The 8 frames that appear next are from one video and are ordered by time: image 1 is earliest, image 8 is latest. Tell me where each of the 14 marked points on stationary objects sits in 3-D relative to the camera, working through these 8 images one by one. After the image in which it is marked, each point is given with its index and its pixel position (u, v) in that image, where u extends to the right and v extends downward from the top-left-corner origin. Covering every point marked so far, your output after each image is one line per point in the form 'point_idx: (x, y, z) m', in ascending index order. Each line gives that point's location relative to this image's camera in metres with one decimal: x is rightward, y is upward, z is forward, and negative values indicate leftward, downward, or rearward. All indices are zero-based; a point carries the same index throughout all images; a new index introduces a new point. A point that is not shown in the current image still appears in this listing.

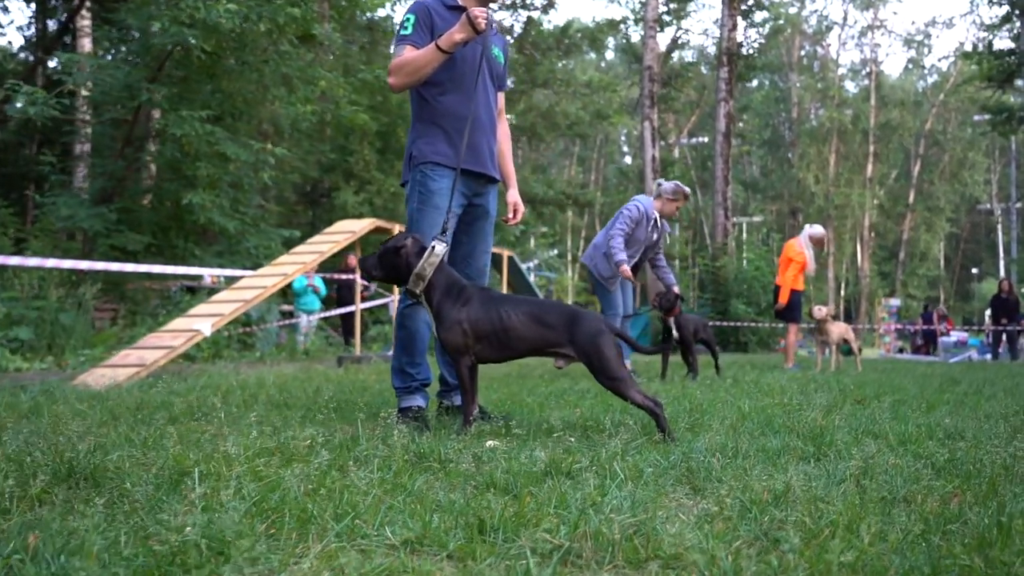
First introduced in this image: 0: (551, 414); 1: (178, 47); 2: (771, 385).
0: (+0.2, -0.7, +5.1) m
1: (-4.3, +3.1, +12.5) m
2: (+2.0, -0.8, +7.7) m
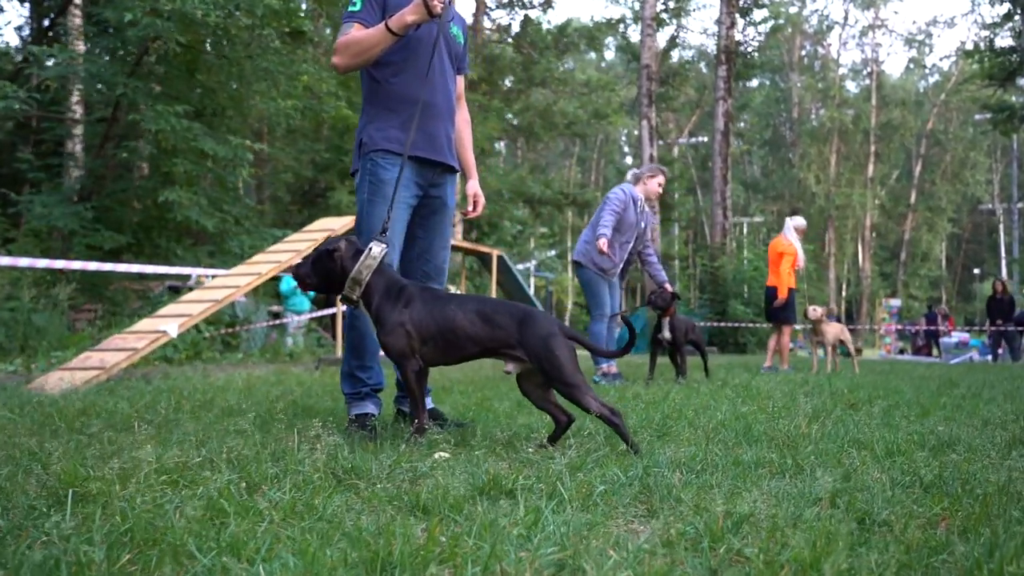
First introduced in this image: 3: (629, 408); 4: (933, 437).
0: (0.0, -0.7, +4.8) m
1: (-4.5, +3.1, +12.2) m
2: (+1.8, -0.7, +7.3) m
3: (+0.7, -0.7, +5.4) m
4: (+1.9, -0.7, +4.4) m
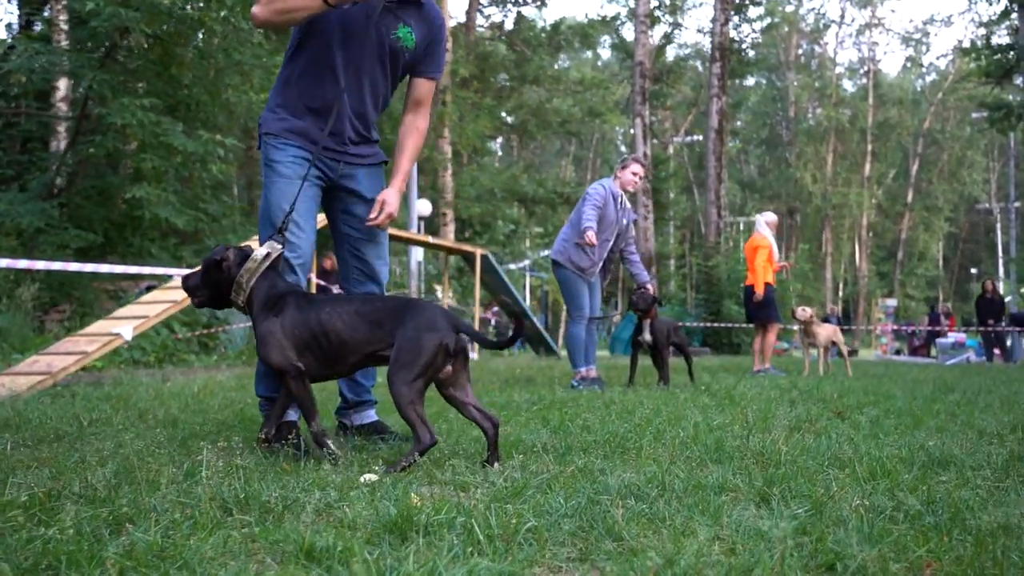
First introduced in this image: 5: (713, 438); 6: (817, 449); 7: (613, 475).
0: (-0.2, -0.7, +4.4) m
1: (-4.7, +3.1, +11.8) m
2: (+1.6, -0.8, +6.9) m
3: (+0.4, -0.7, +5.0) m
4: (+1.7, -0.7, +4.0) m
5: (+0.9, -0.6, +4.2) m
6: (+1.3, -0.7, +4.1) m
7: (+0.3, -0.6, +3.2) m
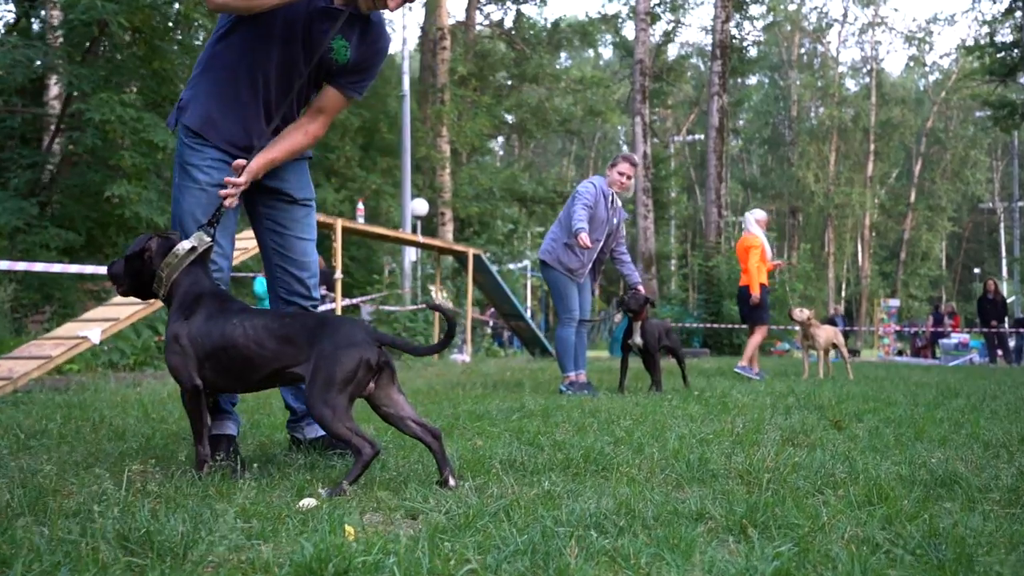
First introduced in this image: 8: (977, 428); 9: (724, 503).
0: (-0.3, -0.7, +4.1) m
1: (-4.8, +3.1, +11.5) m
2: (+1.5, -0.8, +6.6) m
3: (+0.3, -0.7, +4.7) m
4: (+1.6, -0.7, +3.7) m
5: (+0.7, -0.7, +3.9) m
6: (+1.1, -0.7, +3.8) m
7: (+0.2, -0.6, +2.9) m
8: (+2.6, -0.8, +5.5) m
9: (+0.6, -0.6, +2.9) m
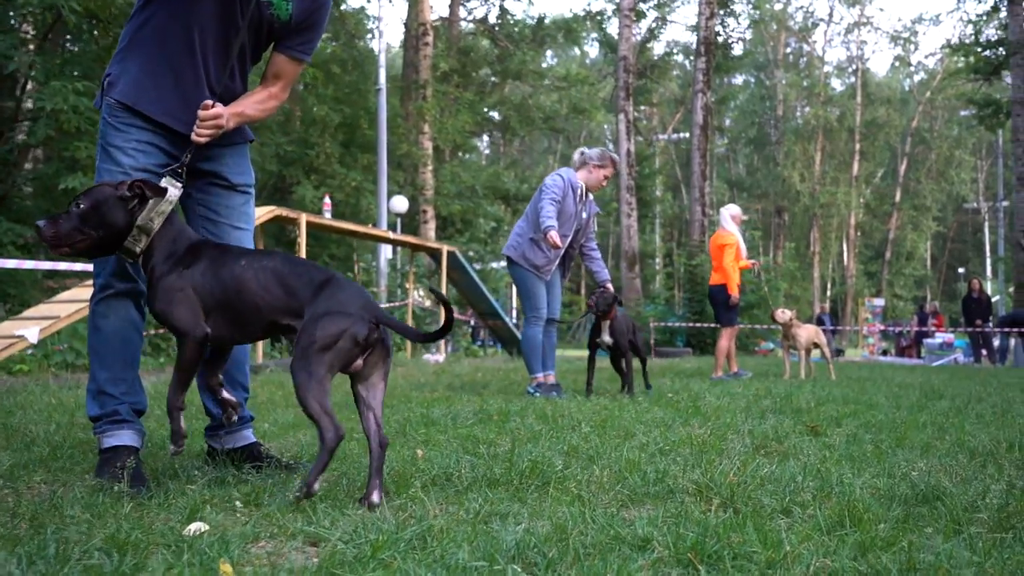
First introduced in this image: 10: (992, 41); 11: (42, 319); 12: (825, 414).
0: (-0.6, -0.6, +3.7) m
1: (-5.2, +3.1, +11.0) m
2: (+1.2, -0.7, +6.2) m
3: (+0.1, -0.7, +4.3) m
4: (+1.4, -0.7, +3.4) m
5: (+0.5, -0.6, +3.6) m
6: (+0.9, -0.7, +3.4) m
7: (0.0, -0.6, +2.5) m
8: (+2.4, -0.8, +5.2) m
9: (+0.4, -0.6, +2.5) m
10: (+9.3, +4.8, +18.9) m
11: (-3.5, -0.2, +7.3) m
12: (+2.0, -0.8, +6.2) m
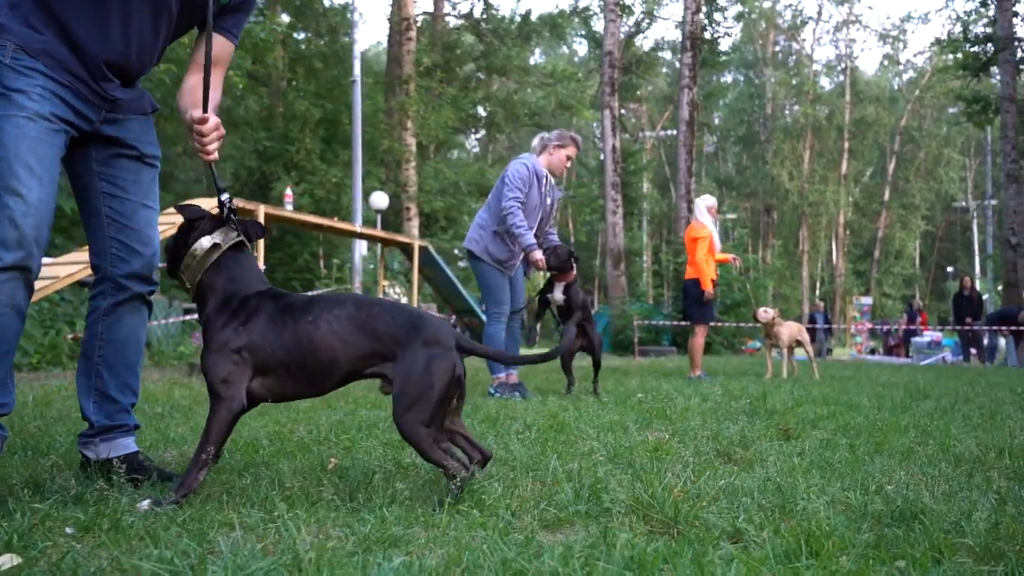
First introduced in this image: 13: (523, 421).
0: (-0.8, -0.6, +3.2) m
1: (-5.5, +3.2, +10.5) m
2: (+1.0, -0.7, +5.8) m
3: (-0.2, -0.6, +3.8) m
4: (+1.1, -0.6, +2.9) m
5: (+0.3, -0.6, +3.1) m
6: (+0.7, -0.6, +2.9) m
7: (-0.3, -0.6, +2.1) m
8: (+2.1, -0.7, +4.7) m
9: (+0.2, -0.6, +2.1) m
10: (+8.9, +4.9, +18.6) m
11: (-3.8, -0.2, +6.8) m
12: (+1.7, -0.7, +5.7) m
13: (0.0, -0.6, +4.7) m
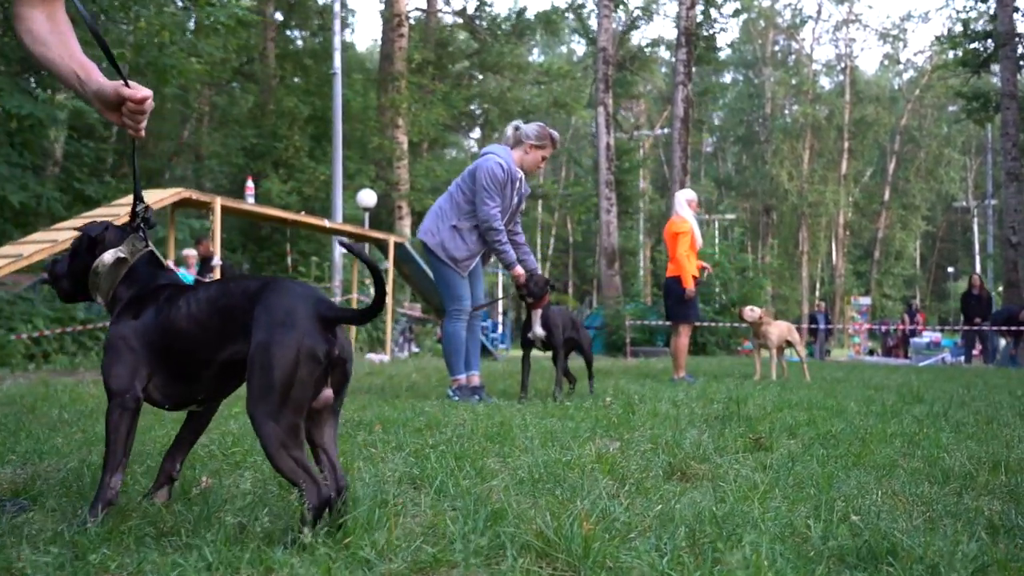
0: (-1.1, -0.6, +2.7) m
1: (-5.8, +3.2, +10.0) m
2: (+0.7, -0.7, +5.3) m
3: (-0.5, -0.6, +3.3) m
4: (+0.8, -0.6, +2.4) m
5: (0.0, -0.6, +2.6) m
6: (+0.4, -0.6, +2.4) m
7: (-0.5, -0.5, +1.5) m
8: (+1.8, -0.7, +4.2) m
9: (-0.1, -0.5, +1.5) m
10: (+8.6, +4.9, +18.0) m
11: (-4.0, -0.1, +6.3) m
12: (+1.4, -0.7, +5.2) m
13: (-0.2, -0.6, +4.2) m
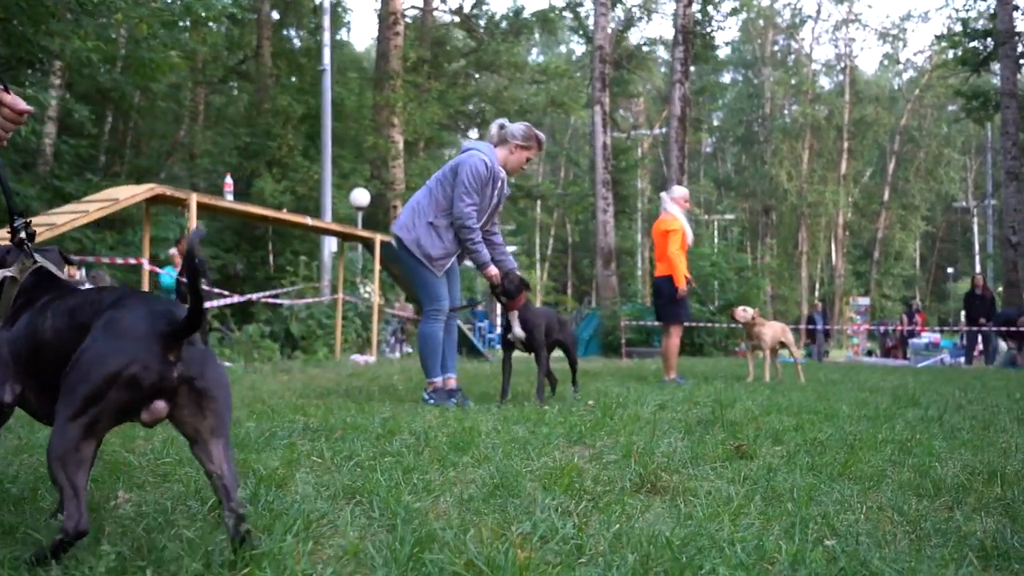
0: (-1.2, -0.6, +2.4) m
1: (-5.9, +3.2, +9.7) m
2: (+0.5, -0.7, +5.0) m
3: (-0.6, -0.6, +3.0) m
4: (+0.7, -0.6, +2.1) m
5: (-0.2, -0.5, +2.3) m
6: (+0.2, -0.6, +2.2) m
7: (-0.7, -0.5, +1.3) m
8: (+1.7, -0.7, +3.9) m
9: (-0.3, -0.5, +1.3) m
10: (+8.5, +4.9, +17.8) m
11: (-4.2, -0.1, +6.0) m
12: (+1.3, -0.7, +5.0) m
13: (-0.4, -0.6, +4.0) m
